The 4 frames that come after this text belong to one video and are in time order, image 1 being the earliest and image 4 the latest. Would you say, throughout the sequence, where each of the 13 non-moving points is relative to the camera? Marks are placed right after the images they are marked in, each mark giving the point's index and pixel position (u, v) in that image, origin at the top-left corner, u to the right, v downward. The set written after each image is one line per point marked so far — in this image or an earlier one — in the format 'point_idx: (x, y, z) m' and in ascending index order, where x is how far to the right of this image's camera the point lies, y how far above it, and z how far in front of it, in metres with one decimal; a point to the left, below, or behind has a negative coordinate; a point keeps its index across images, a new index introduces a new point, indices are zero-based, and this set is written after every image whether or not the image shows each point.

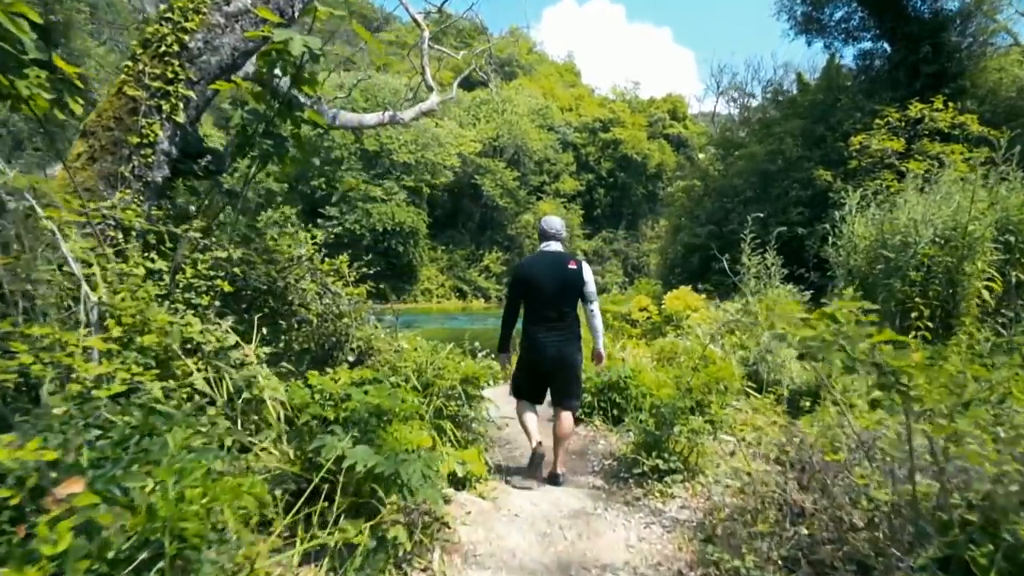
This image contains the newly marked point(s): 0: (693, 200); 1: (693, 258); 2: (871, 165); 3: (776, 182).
0: (+6.0, +2.9, +16.2) m
1: (+5.5, +0.9, +14.7) m
2: (+8.2, +2.8, +11.1) m
3: (+7.3, +2.9, +13.6) m
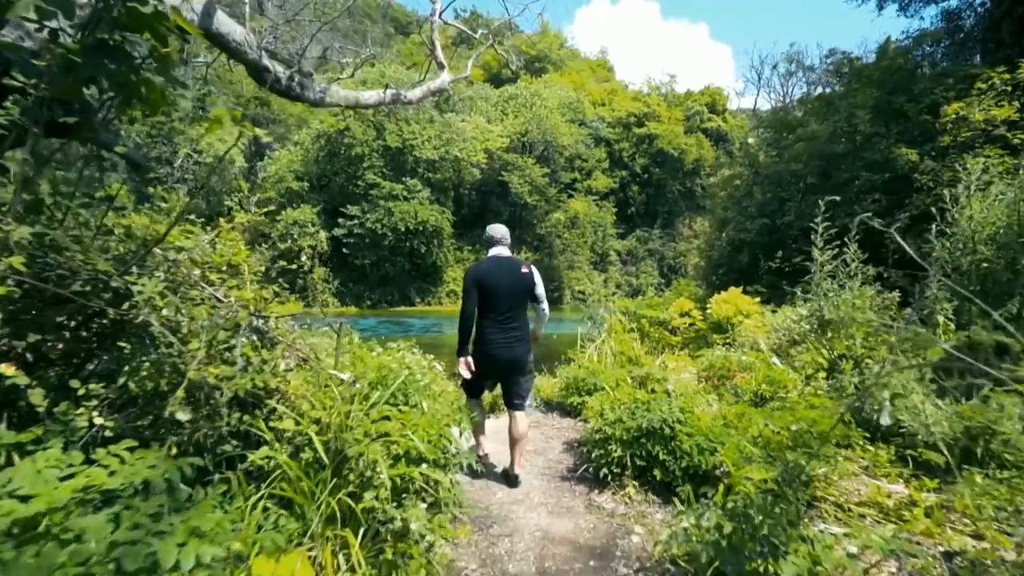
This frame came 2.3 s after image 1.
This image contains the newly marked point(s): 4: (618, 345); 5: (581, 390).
0: (+6.7, +2.9, +14.3) m
1: (+6.0, +0.9, +12.8) m
2: (+8.5, +2.8, +9.1) m
3: (+7.8, +2.9, +11.6) m
4: (+1.5, -0.8, +7.1) m
5: (+0.8, -1.2, +5.7) m
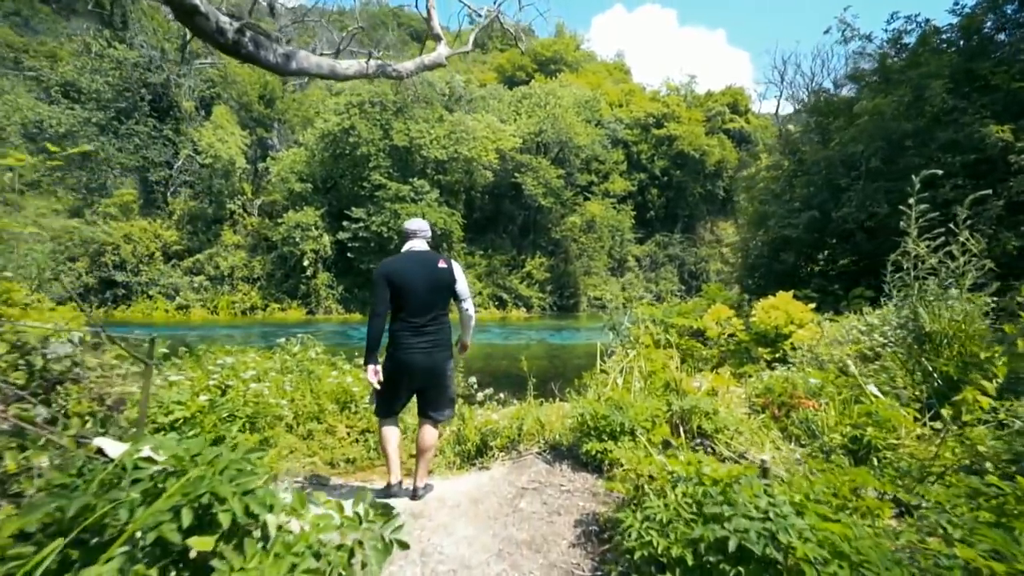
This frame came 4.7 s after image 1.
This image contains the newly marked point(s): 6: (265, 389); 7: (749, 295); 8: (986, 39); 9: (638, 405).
0: (+6.9, +2.7, +12.5) m
1: (+6.2, +0.8, +11.0) m
2: (+8.6, +2.7, +7.2) m
3: (+7.9, +2.8, +9.8) m
4: (+1.5, -0.8, +5.5) m
5: (+0.7, -1.2, +4.0) m
6: (-2.2, -0.9, +4.4) m
7: (+5.6, -0.2, +11.6) m
8: (+9.3, +4.9, +9.6) m
9: (+1.0, -1.0, +4.0) m
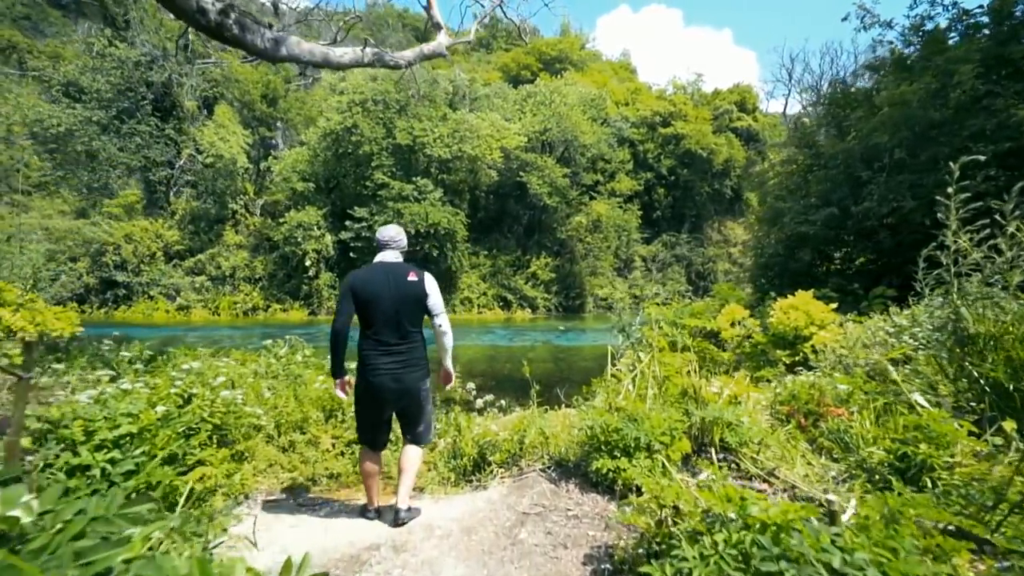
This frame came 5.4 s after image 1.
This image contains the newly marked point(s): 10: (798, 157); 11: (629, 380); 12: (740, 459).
0: (+7.0, +2.8, +12.0) m
1: (+6.3, +0.8, +10.5) m
2: (+8.6, +2.8, +6.7) m
3: (+8.0, +2.8, +9.2) m
4: (+1.5, -0.8, +5.0) m
5: (+0.7, -1.2, +3.6) m
6: (-2.2, -0.9, +4.0) m
7: (+5.7, -0.2, +11.1) m
8: (+9.4, +4.9, +9.1) m
9: (+1.0, -0.9, +3.5) m
10: (+7.2, +3.3, +12.3) m
11: (+1.2, -0.9, +4.9) m
12: (+1.9, -1.4, +4.1) m
